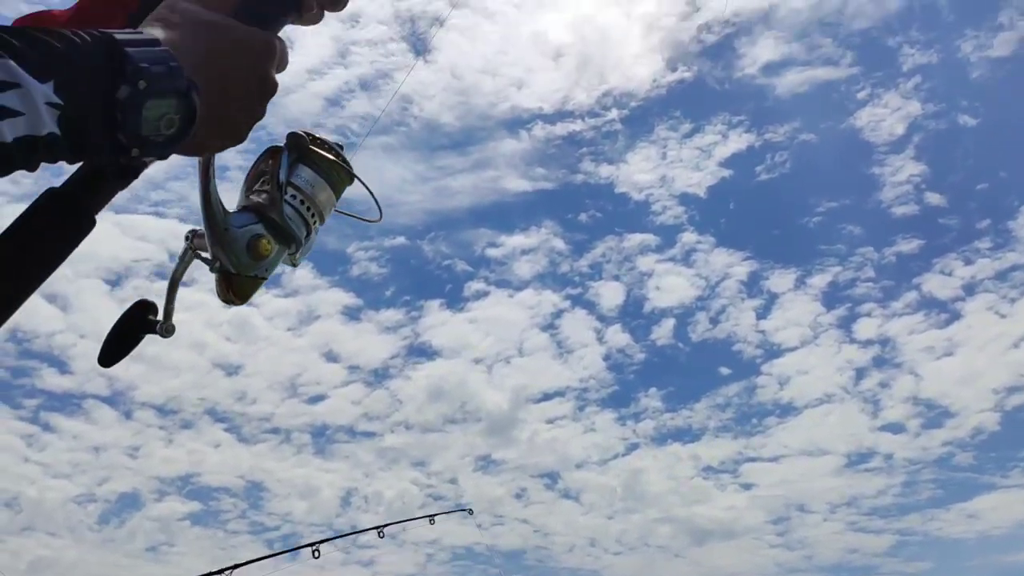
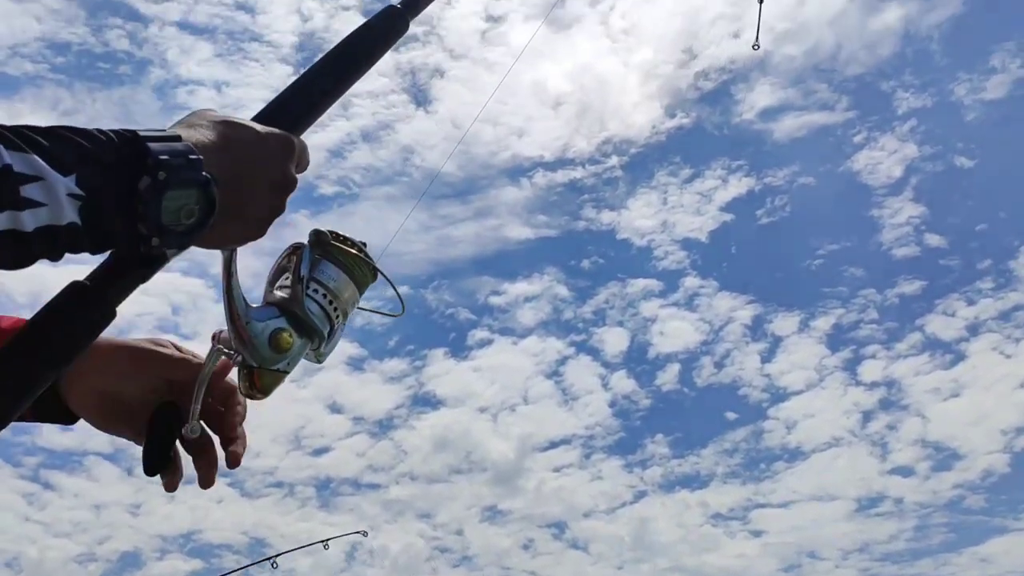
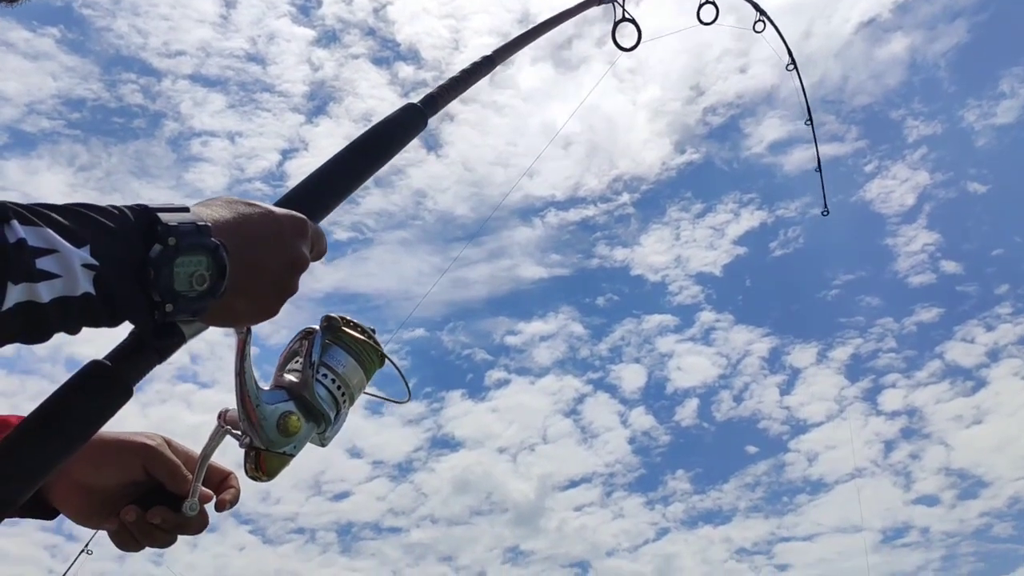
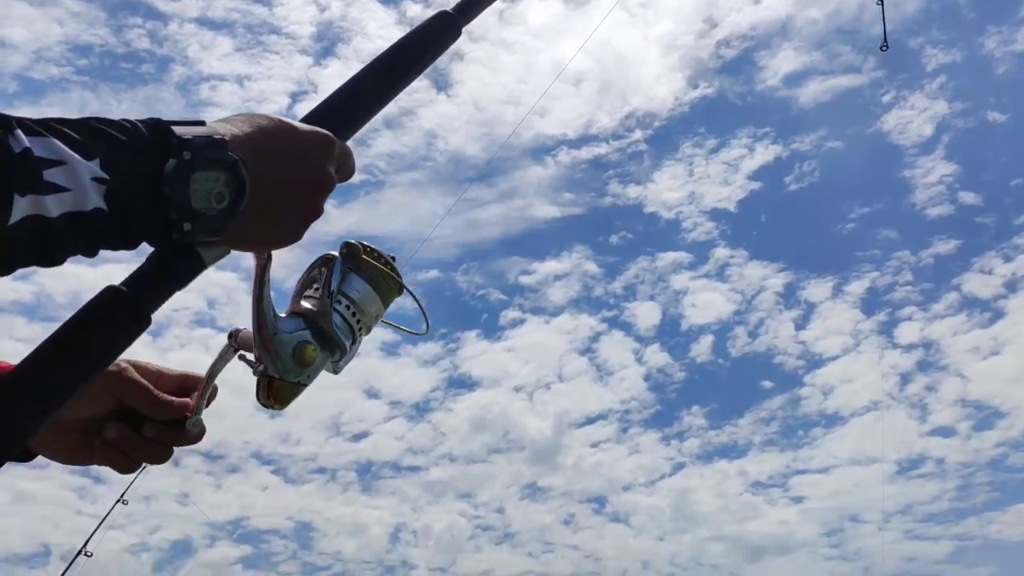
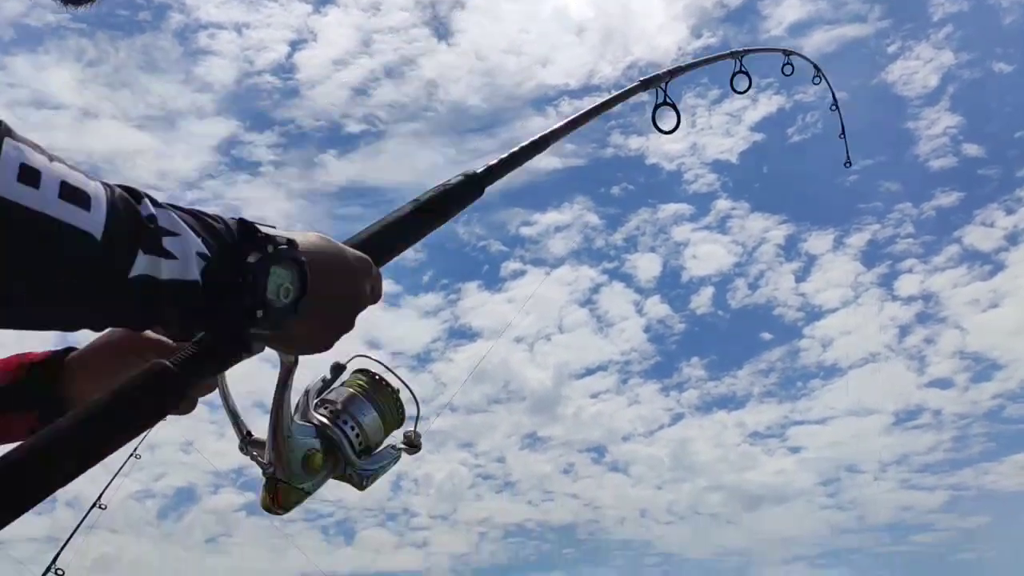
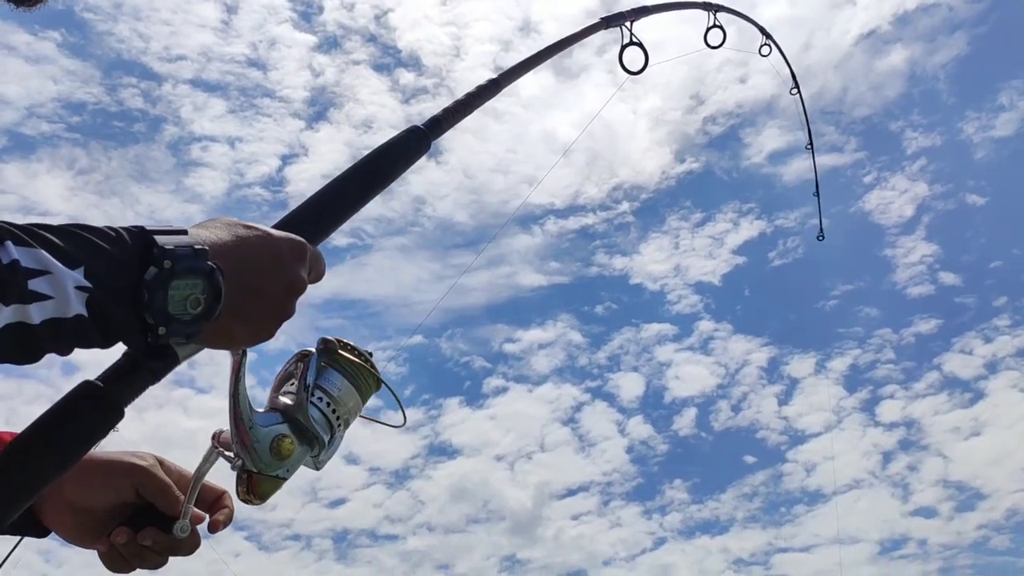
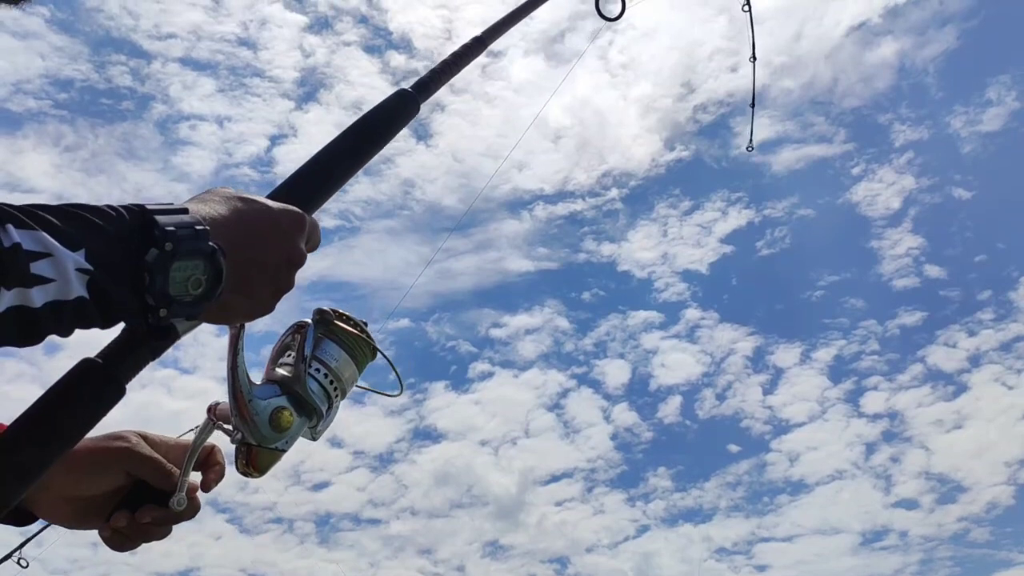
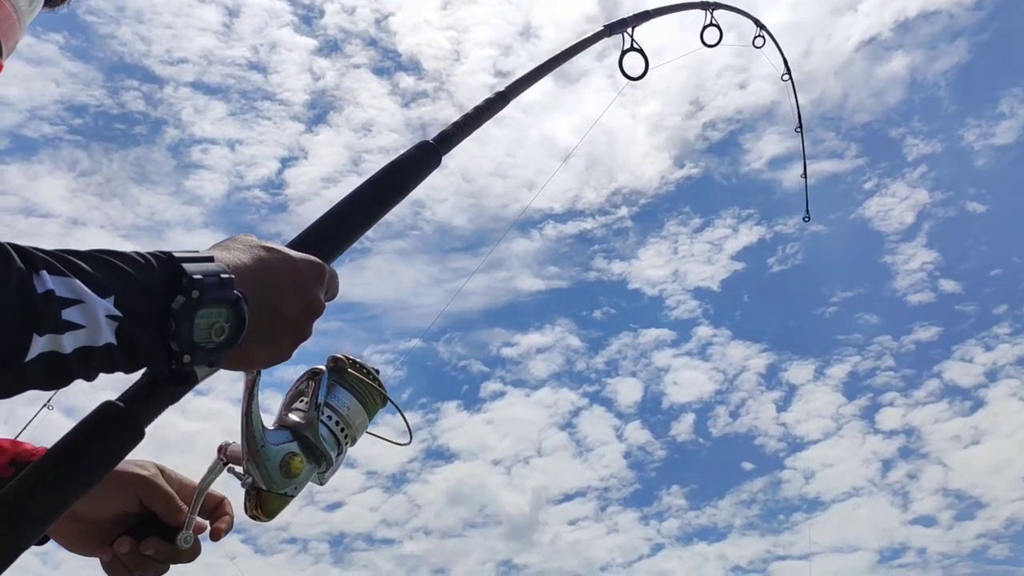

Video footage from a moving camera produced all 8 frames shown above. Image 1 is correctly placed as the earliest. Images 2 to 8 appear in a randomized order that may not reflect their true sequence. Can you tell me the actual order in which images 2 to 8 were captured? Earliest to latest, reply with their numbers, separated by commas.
2, 7, 8, 6, 3, 4, 5
